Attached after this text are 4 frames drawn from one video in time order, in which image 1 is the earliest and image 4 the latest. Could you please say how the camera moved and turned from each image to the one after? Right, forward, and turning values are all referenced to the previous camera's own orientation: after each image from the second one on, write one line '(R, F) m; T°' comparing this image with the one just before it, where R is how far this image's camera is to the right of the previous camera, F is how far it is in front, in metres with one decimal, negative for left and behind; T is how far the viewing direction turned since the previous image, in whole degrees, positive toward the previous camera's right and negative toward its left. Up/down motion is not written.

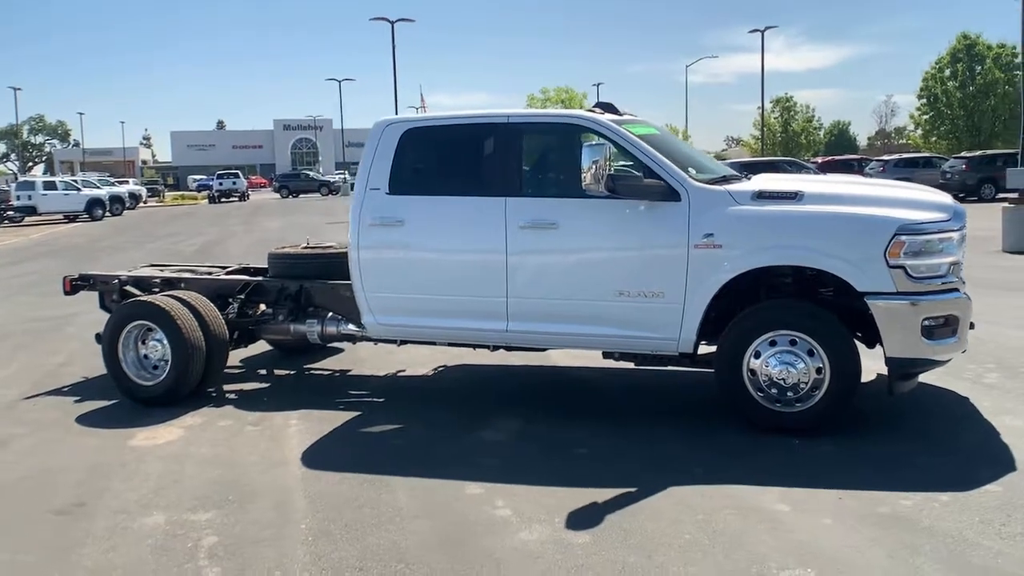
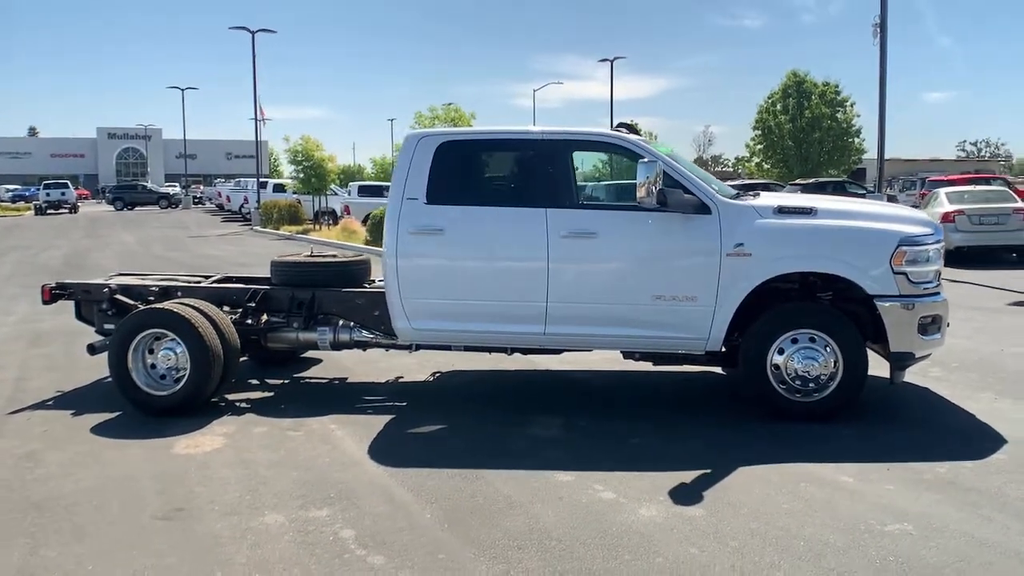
(-1.5, -0.2) m; +11°
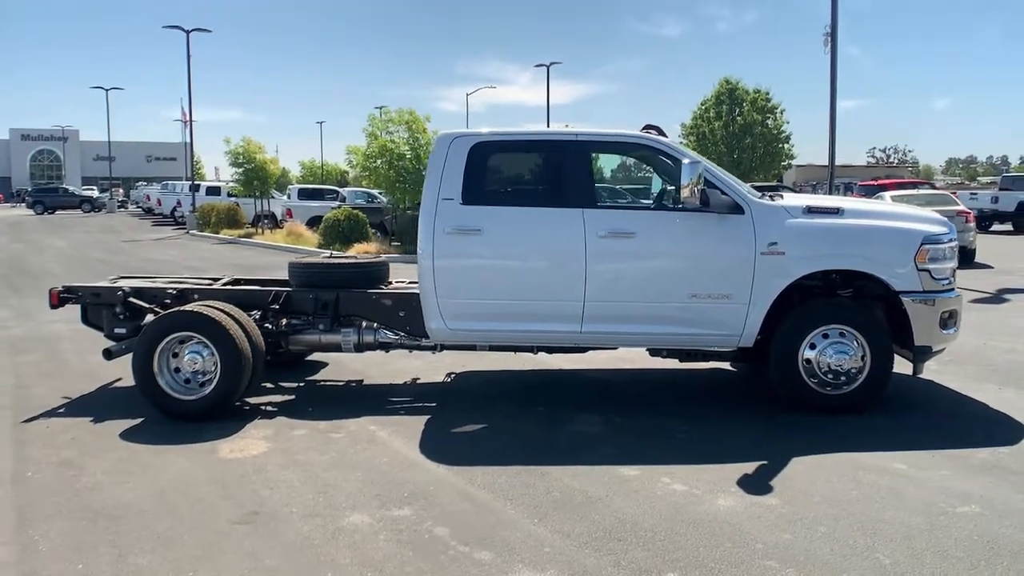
(-0.9, 0.0) m; +5°
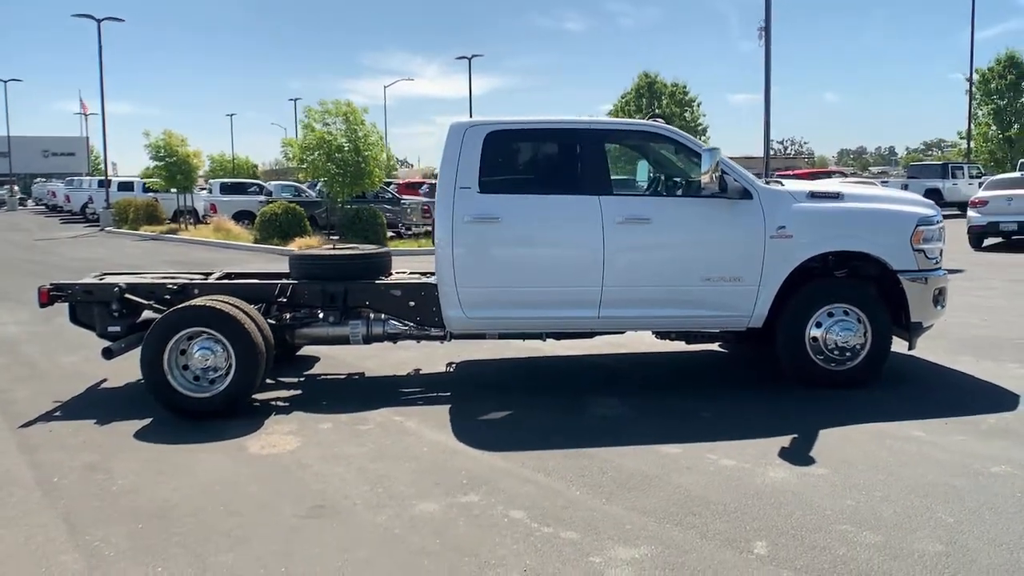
(-0.8, 0.0) m; +6°
